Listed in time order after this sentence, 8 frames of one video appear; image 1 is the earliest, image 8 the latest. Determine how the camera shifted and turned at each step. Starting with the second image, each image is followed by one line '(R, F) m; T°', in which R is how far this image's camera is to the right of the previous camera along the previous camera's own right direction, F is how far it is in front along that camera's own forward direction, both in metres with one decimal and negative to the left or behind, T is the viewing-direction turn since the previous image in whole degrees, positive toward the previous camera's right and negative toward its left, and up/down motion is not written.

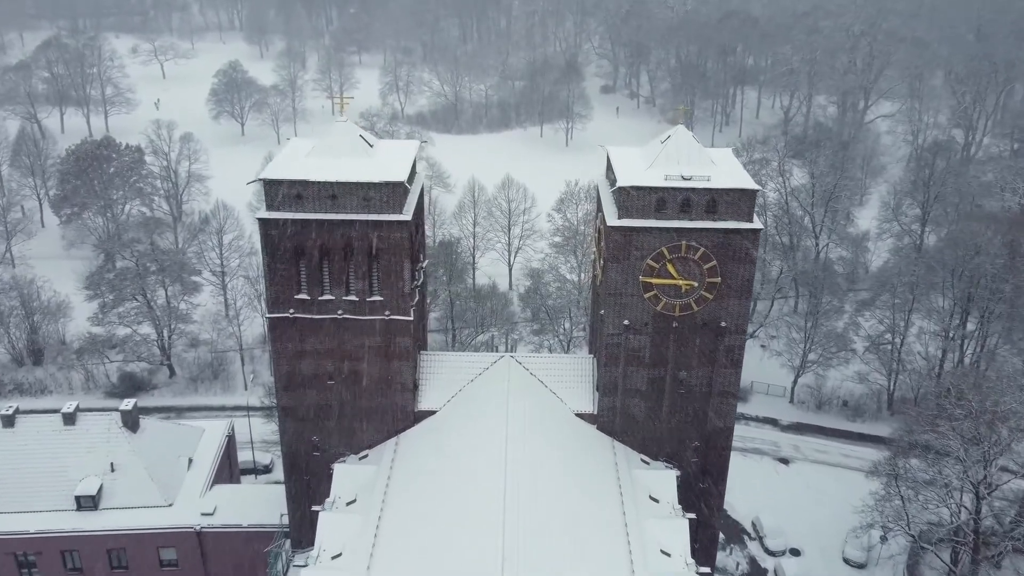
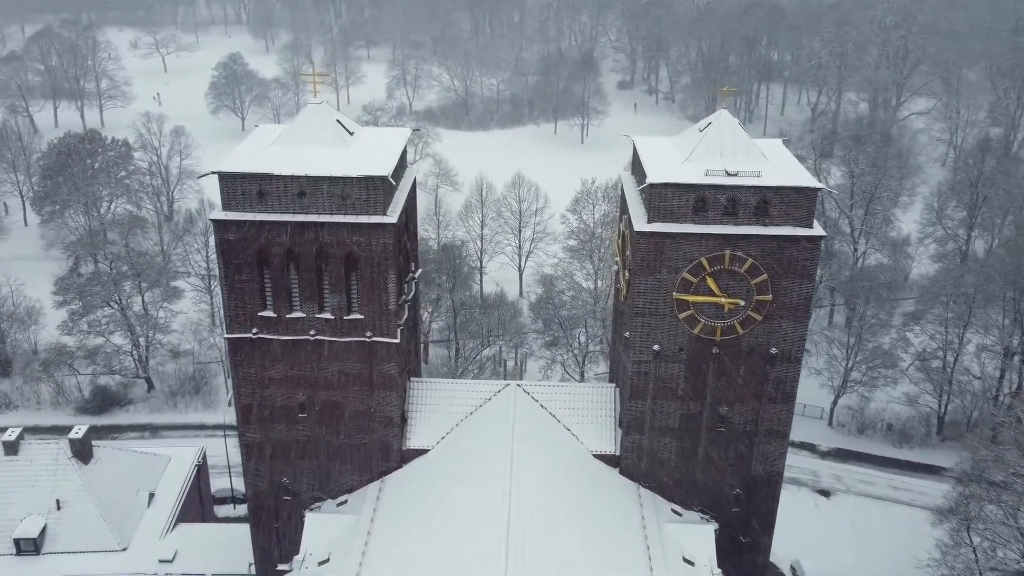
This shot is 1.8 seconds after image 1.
(+0.2, +5.0) m; -1°
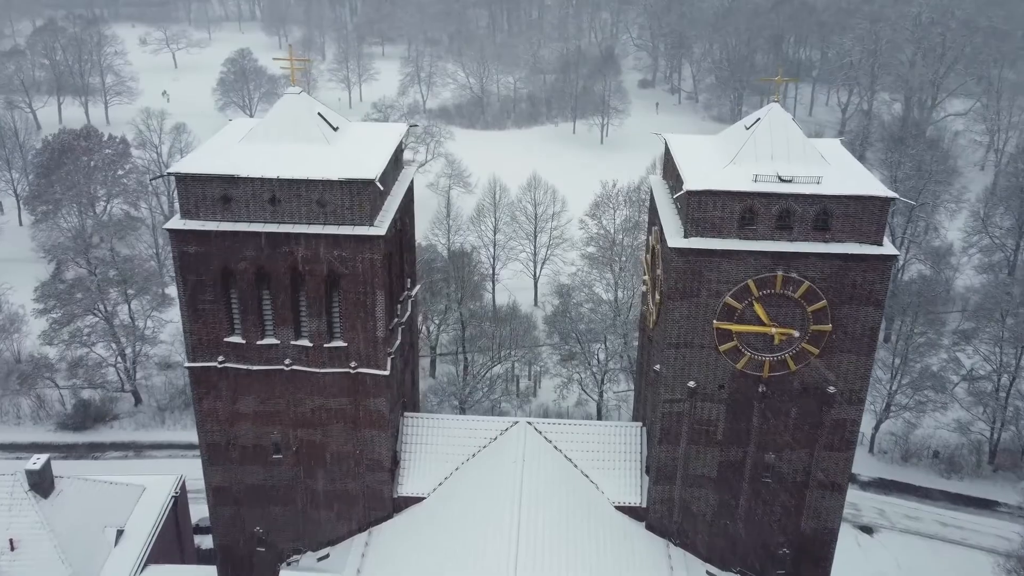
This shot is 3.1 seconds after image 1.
(+0.2, +3.7) m; -1°
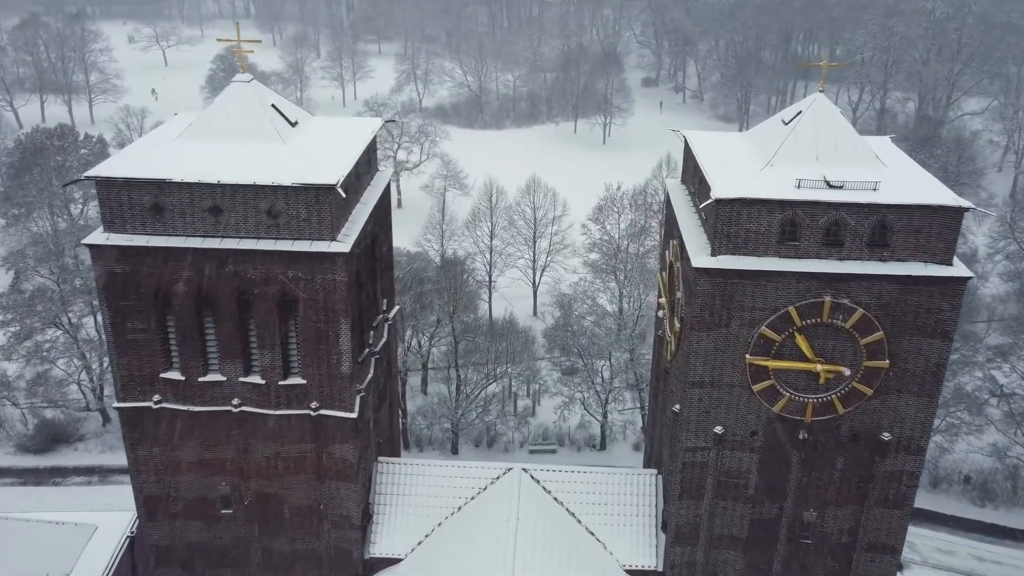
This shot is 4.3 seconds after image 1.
(+0.2, +3.4) m; 0°
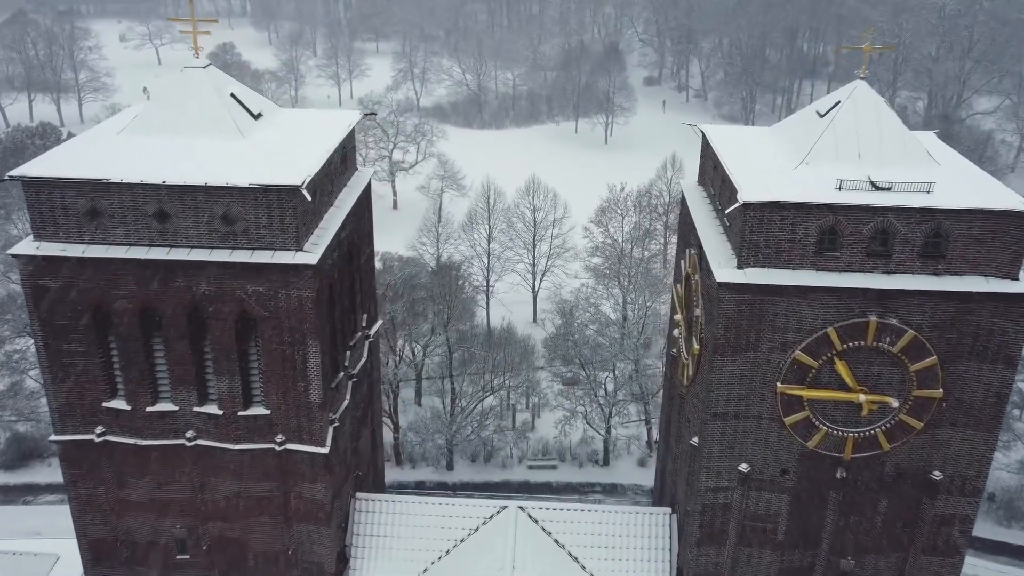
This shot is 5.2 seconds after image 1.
(+0.1, +2.3) m; 0°
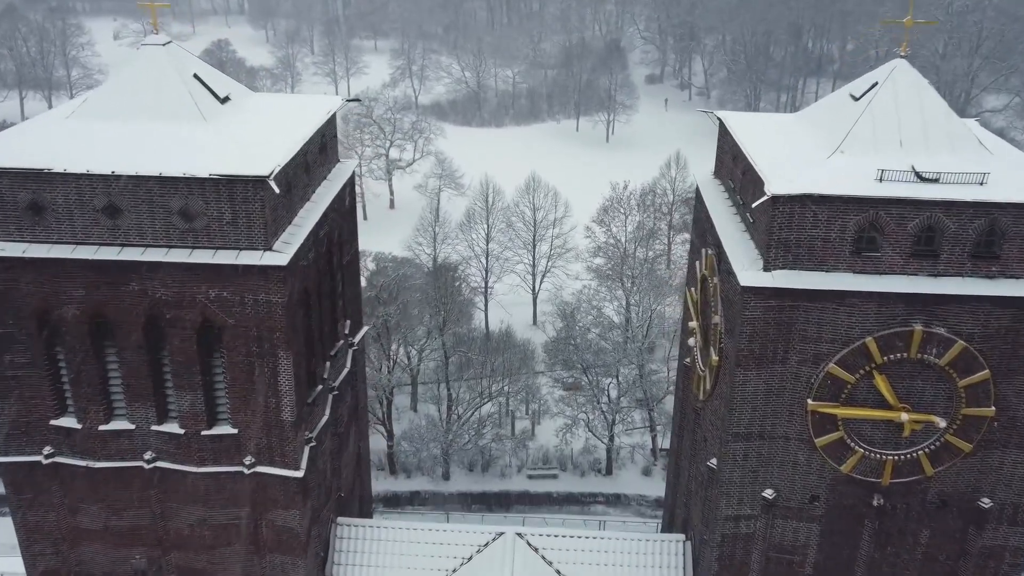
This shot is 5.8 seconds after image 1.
(+0.1, +1.6) m; 0°
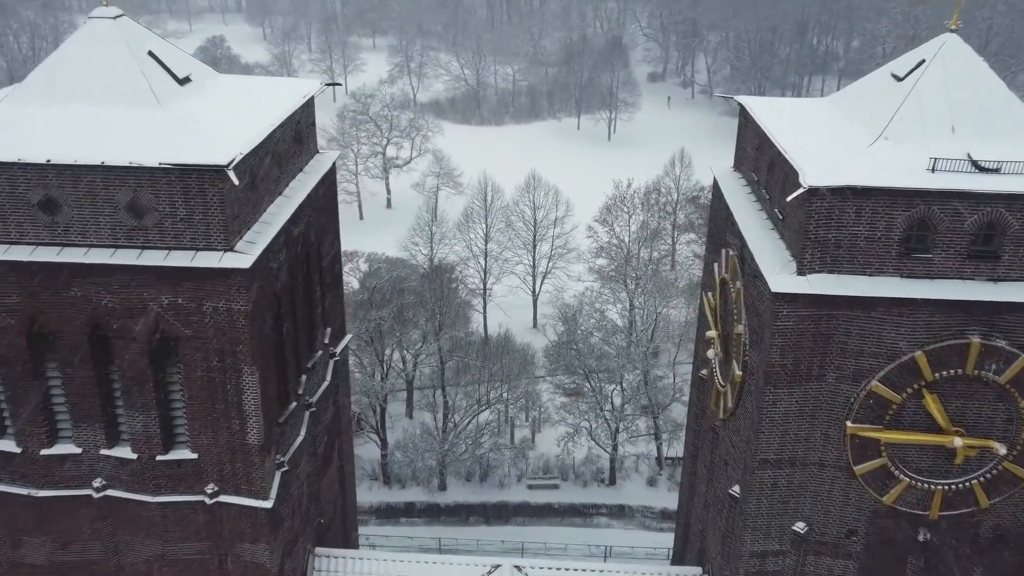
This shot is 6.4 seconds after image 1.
(0.0, +1.6) m; 0°
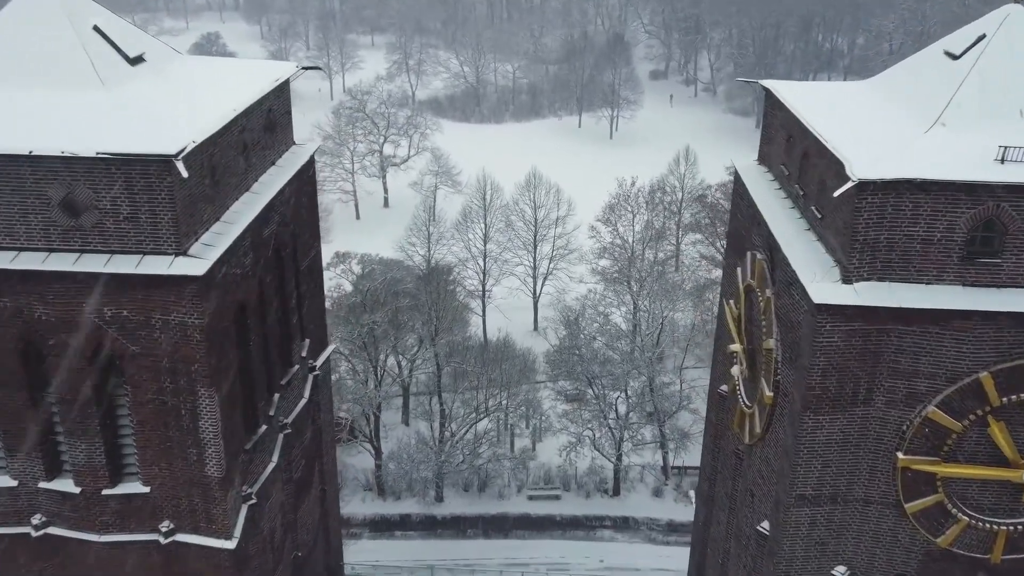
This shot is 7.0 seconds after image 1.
(0.0, +1.5) m; 0°
